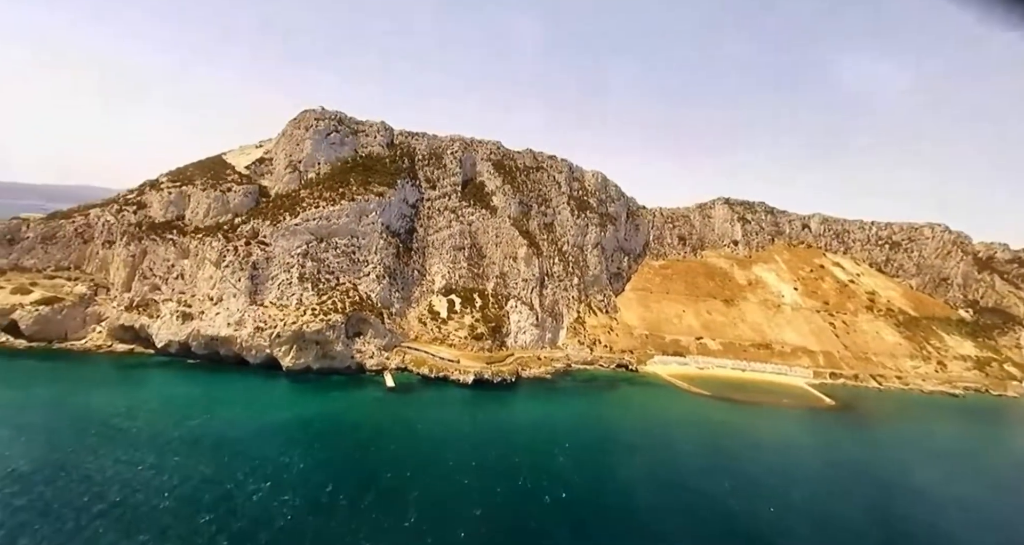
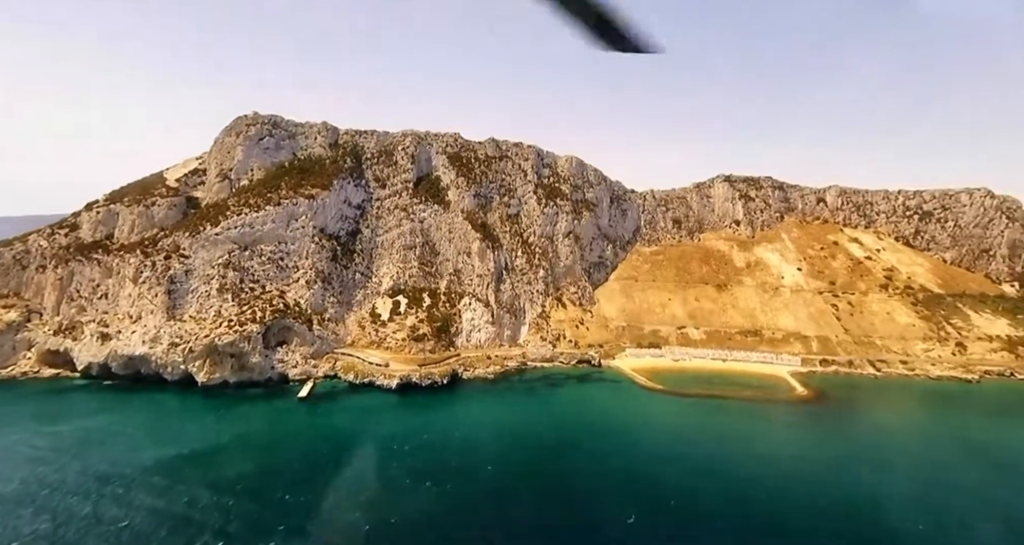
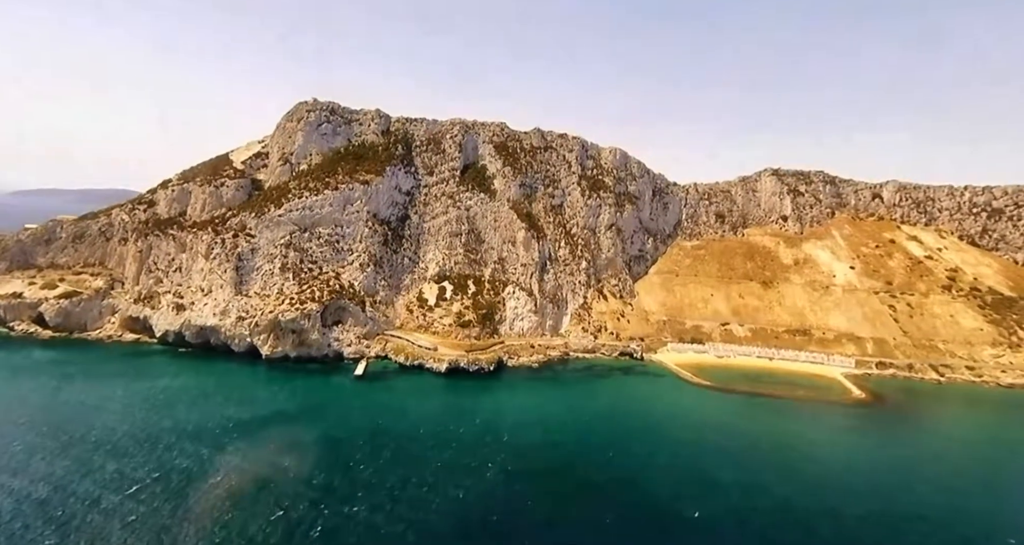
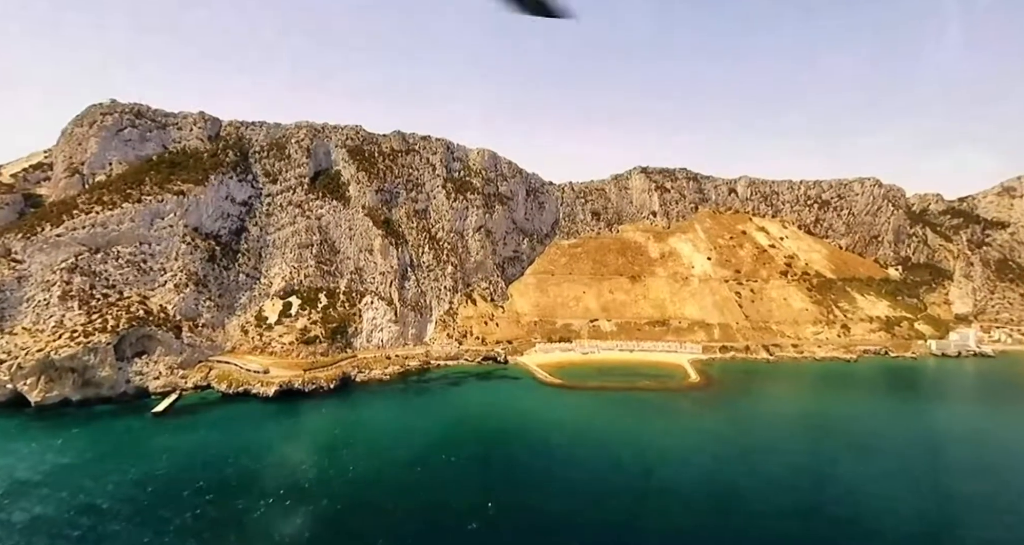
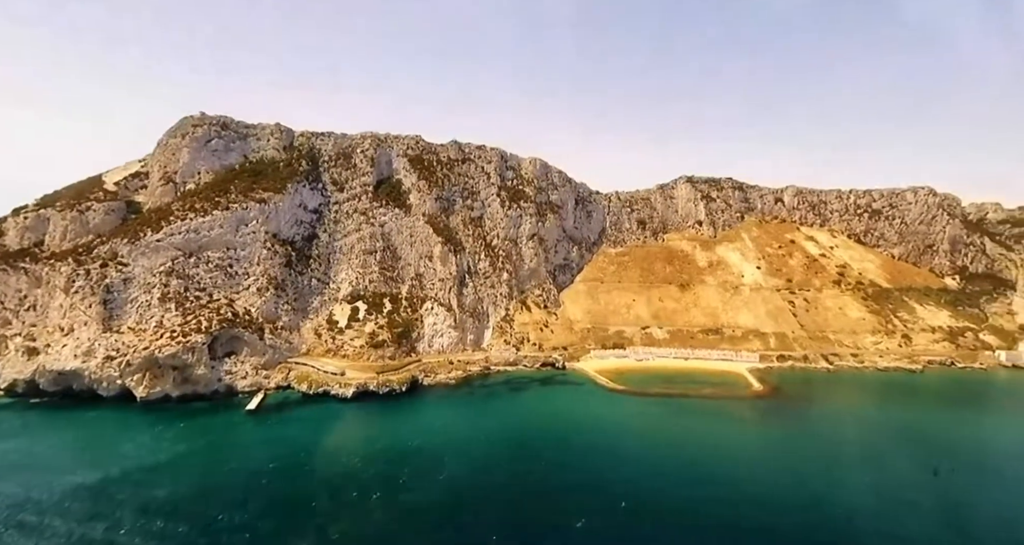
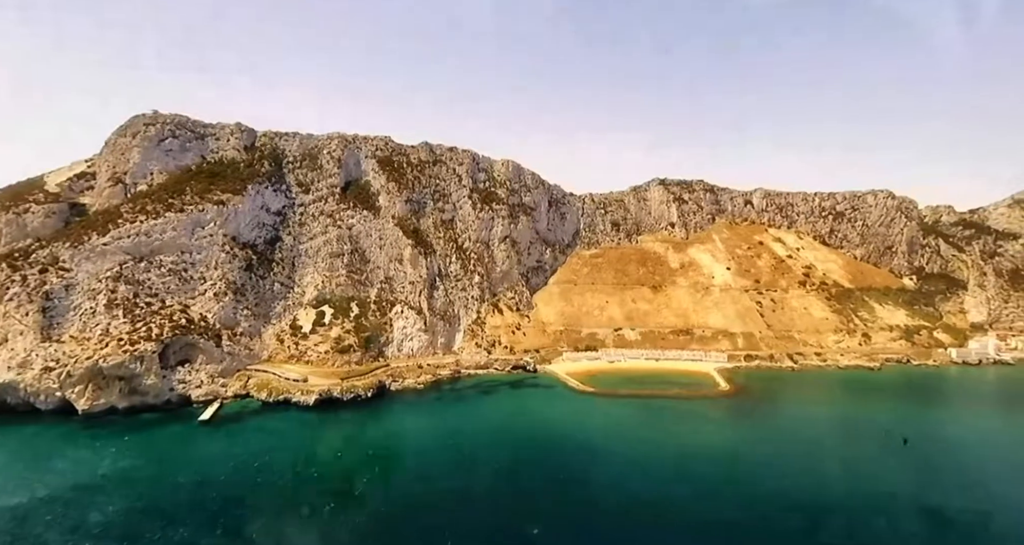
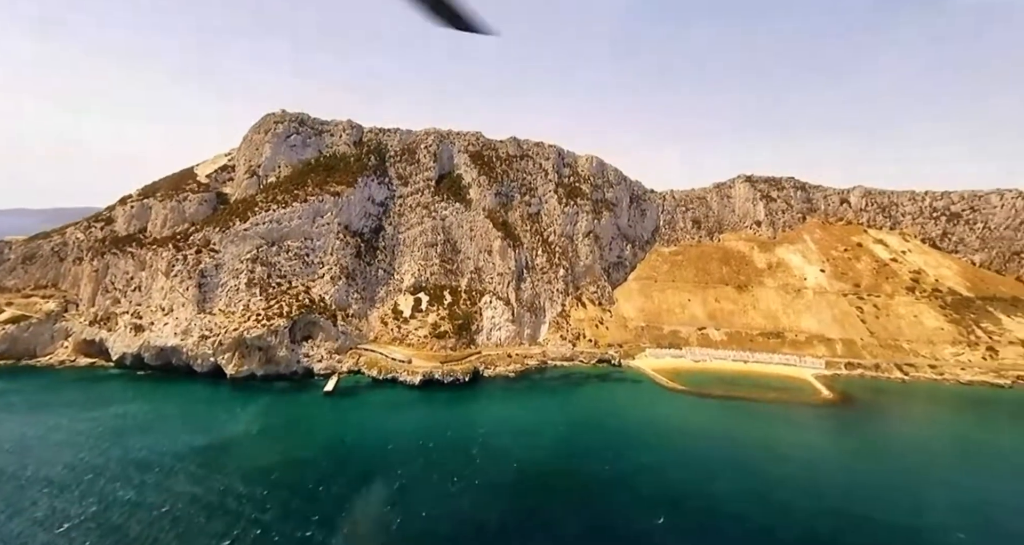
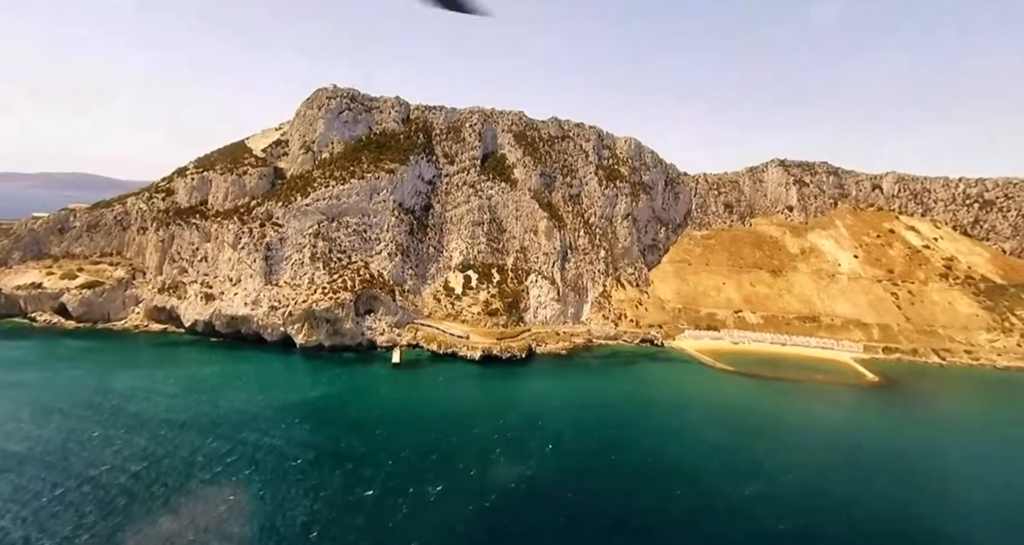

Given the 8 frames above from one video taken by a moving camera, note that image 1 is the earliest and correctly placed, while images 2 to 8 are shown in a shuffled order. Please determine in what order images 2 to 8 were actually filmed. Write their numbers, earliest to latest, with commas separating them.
8, 3, 7, 2, 5, 6, 4
